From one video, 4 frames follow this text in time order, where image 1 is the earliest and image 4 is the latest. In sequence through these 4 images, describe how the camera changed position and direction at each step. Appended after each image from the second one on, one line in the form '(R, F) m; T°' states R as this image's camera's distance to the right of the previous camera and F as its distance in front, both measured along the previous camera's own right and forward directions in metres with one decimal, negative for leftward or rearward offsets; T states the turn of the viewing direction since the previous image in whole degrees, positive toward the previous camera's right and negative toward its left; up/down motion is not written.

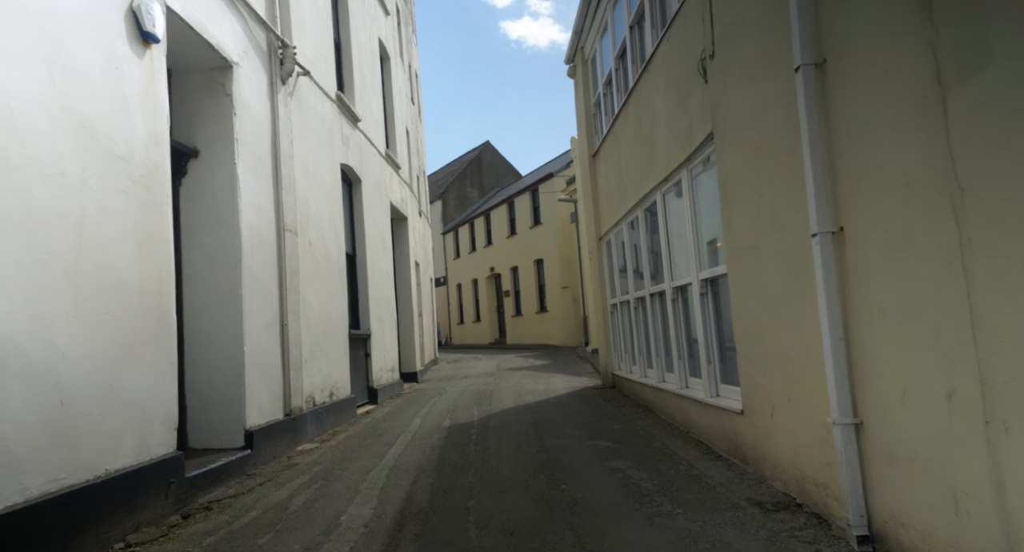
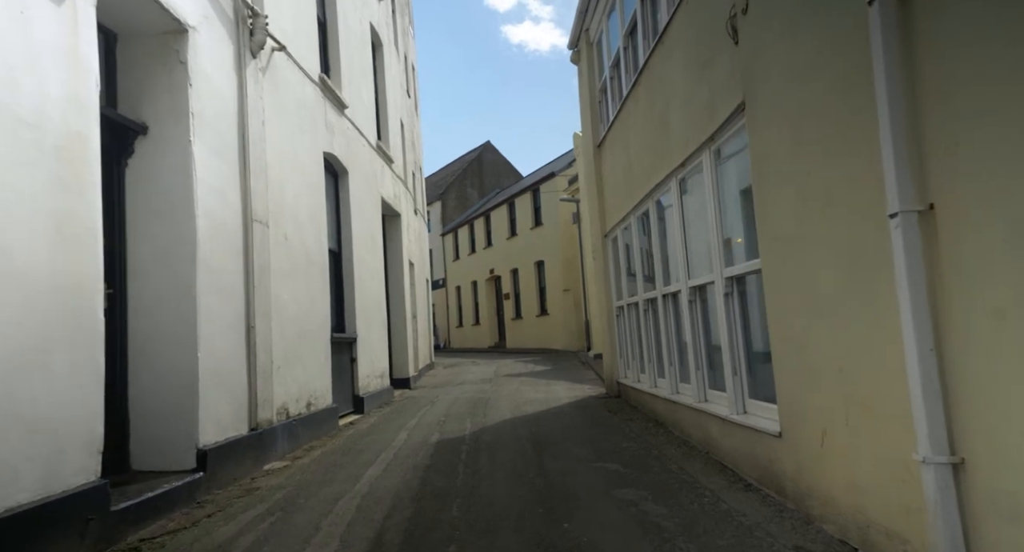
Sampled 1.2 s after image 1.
(+0.1, +0.8) m; 0°
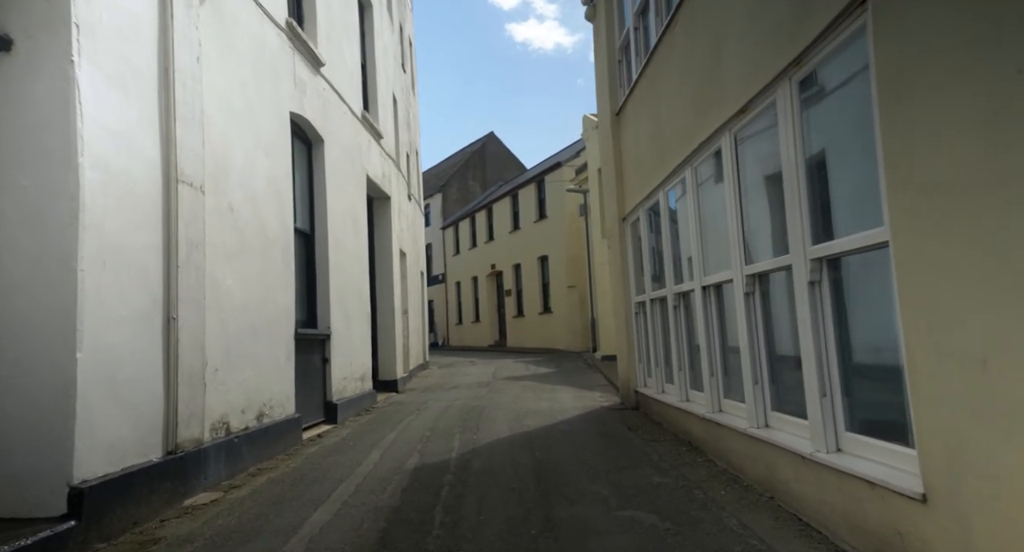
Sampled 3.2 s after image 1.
(0.0, +1.4) m; 0°
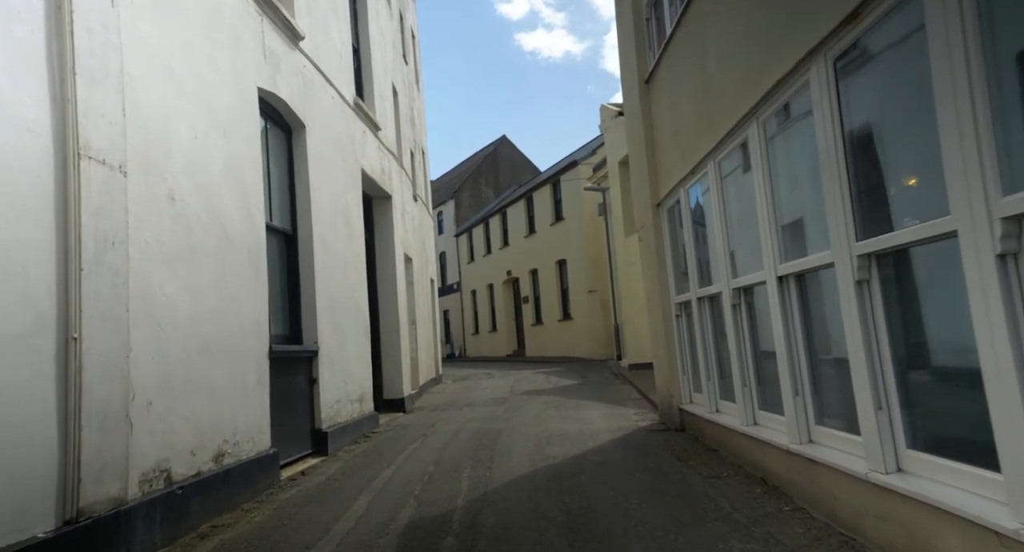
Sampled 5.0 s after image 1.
(0.0, +1.3) m; -2°
